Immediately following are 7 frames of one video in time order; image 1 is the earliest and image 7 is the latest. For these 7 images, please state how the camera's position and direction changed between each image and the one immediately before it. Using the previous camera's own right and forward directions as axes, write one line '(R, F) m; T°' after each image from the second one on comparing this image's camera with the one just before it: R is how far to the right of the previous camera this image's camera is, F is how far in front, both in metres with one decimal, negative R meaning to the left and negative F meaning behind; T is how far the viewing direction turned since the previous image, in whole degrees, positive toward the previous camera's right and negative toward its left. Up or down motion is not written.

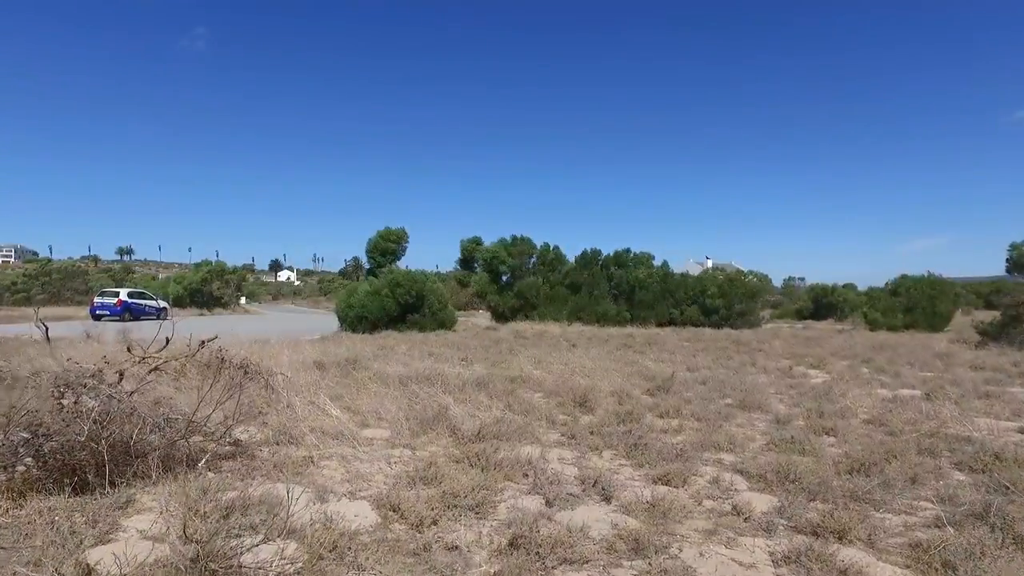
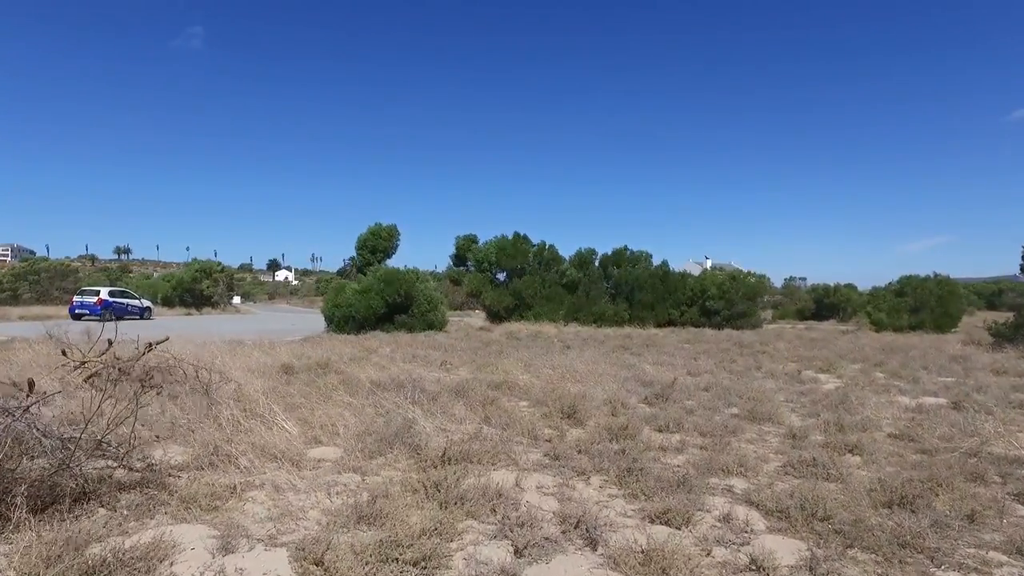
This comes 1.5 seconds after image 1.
(+0.3, +1.1) m; 0°
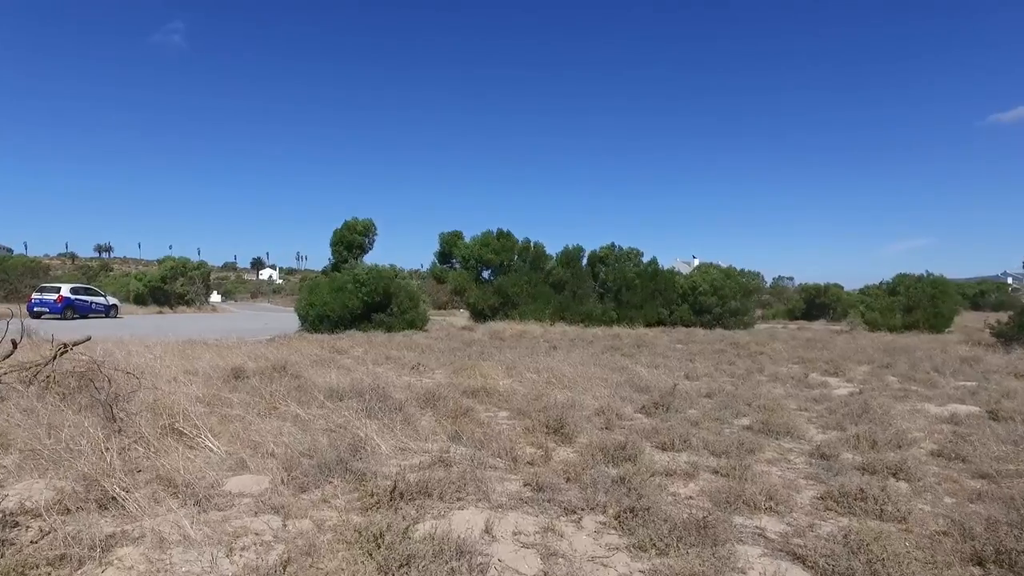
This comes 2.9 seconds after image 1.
(+0.1, +1.3) m; +1°
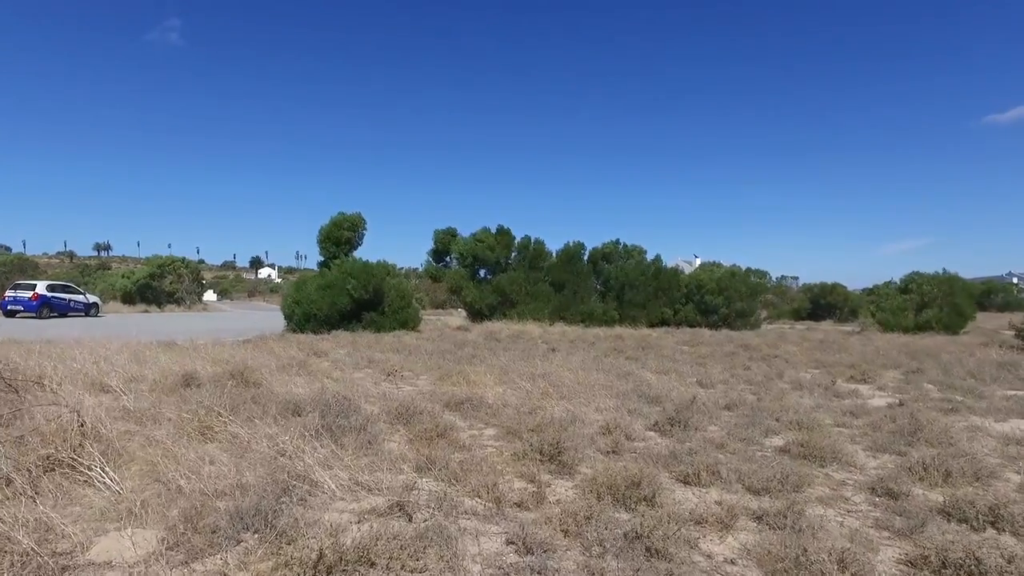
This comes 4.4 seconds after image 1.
(+0.1, +1.4) m; 0°
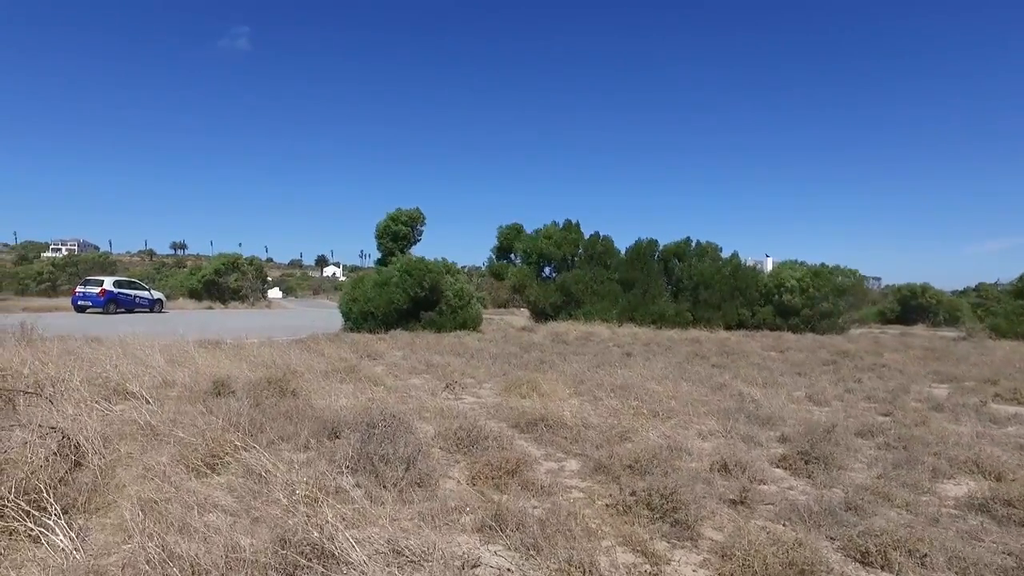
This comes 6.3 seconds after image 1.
(-0.3, +1.6) m; -6°
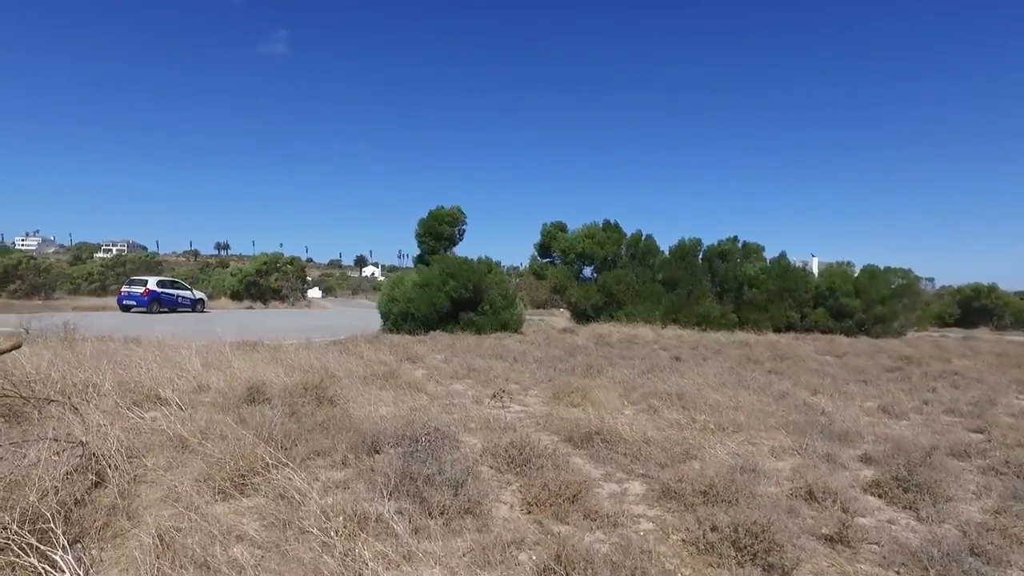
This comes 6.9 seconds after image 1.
(-0.2, +0.6) m; -3°
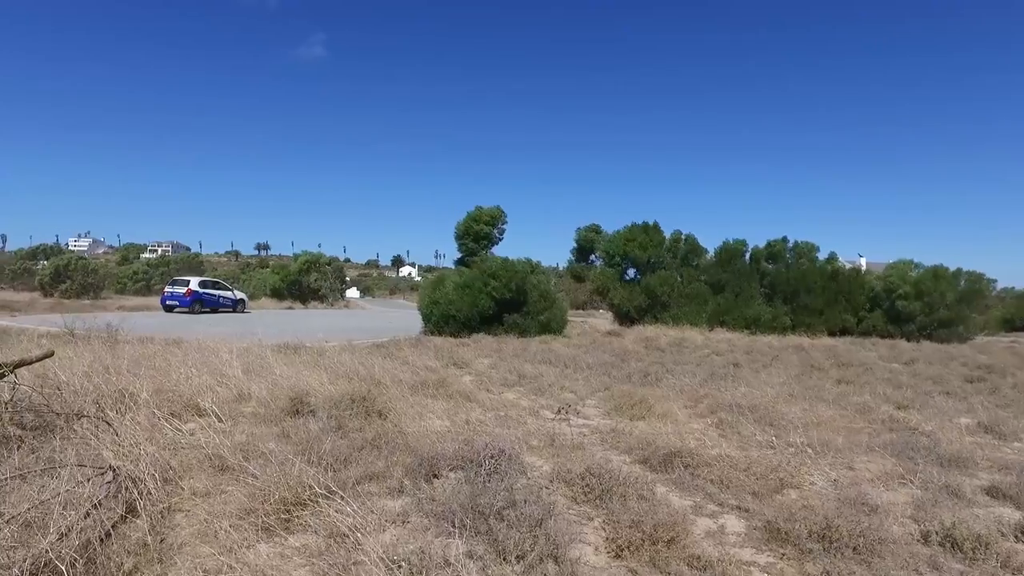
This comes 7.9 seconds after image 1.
(-0.4, +0.7) m; -3°
